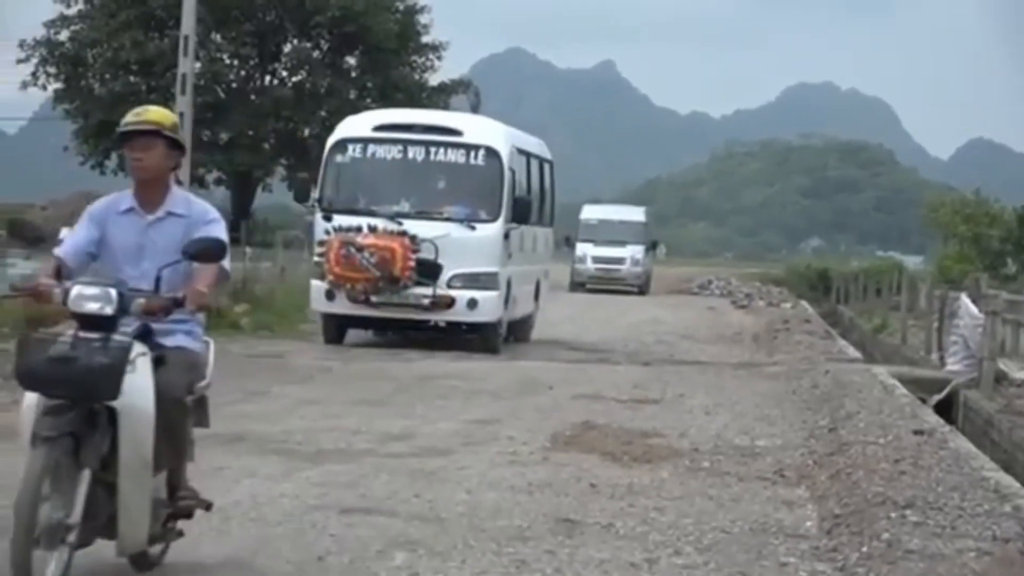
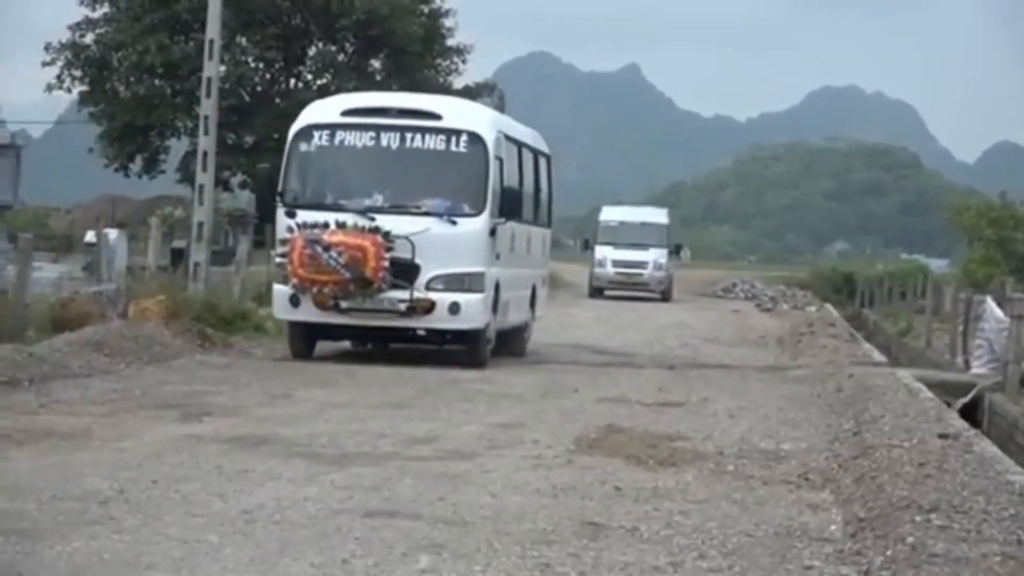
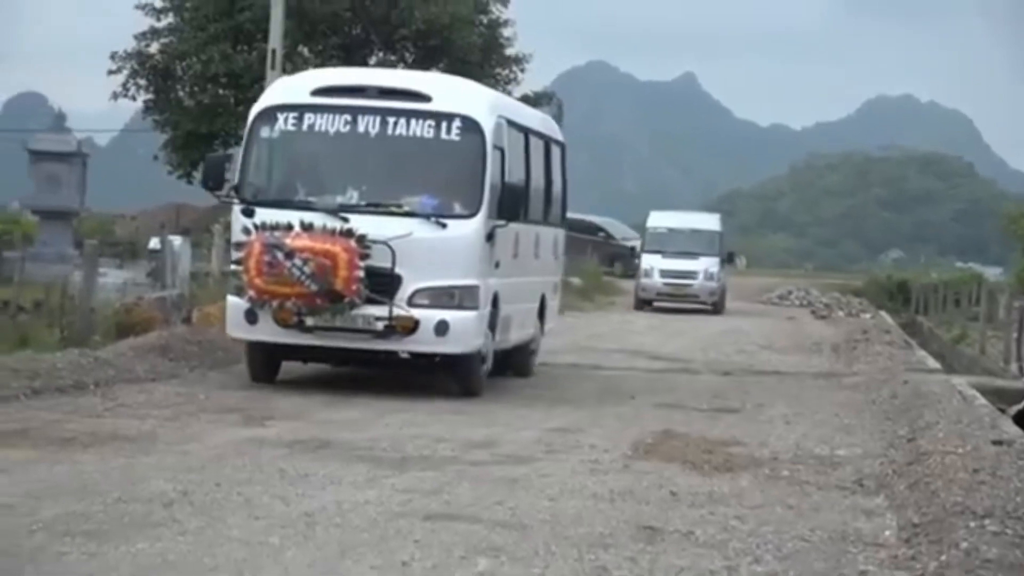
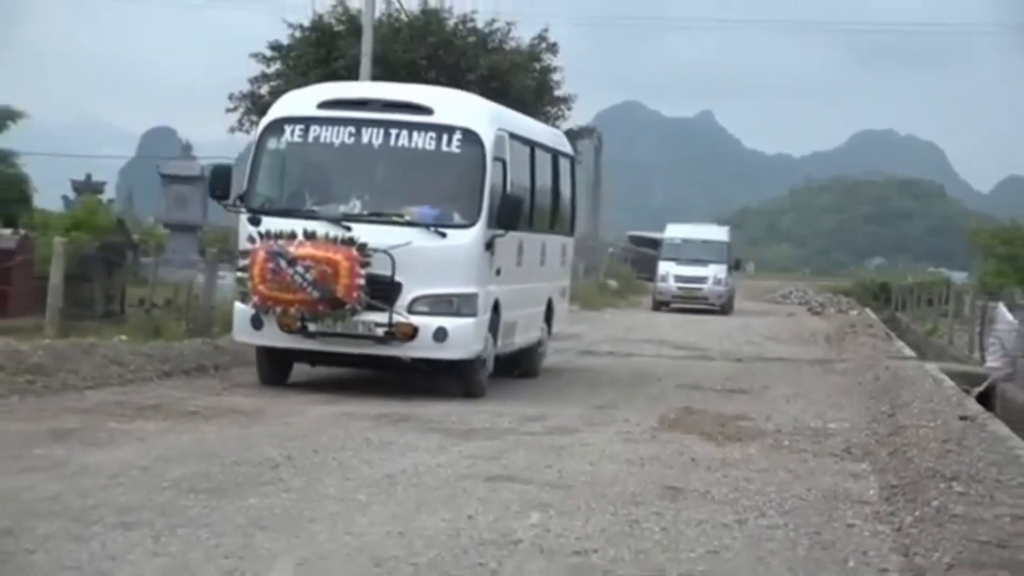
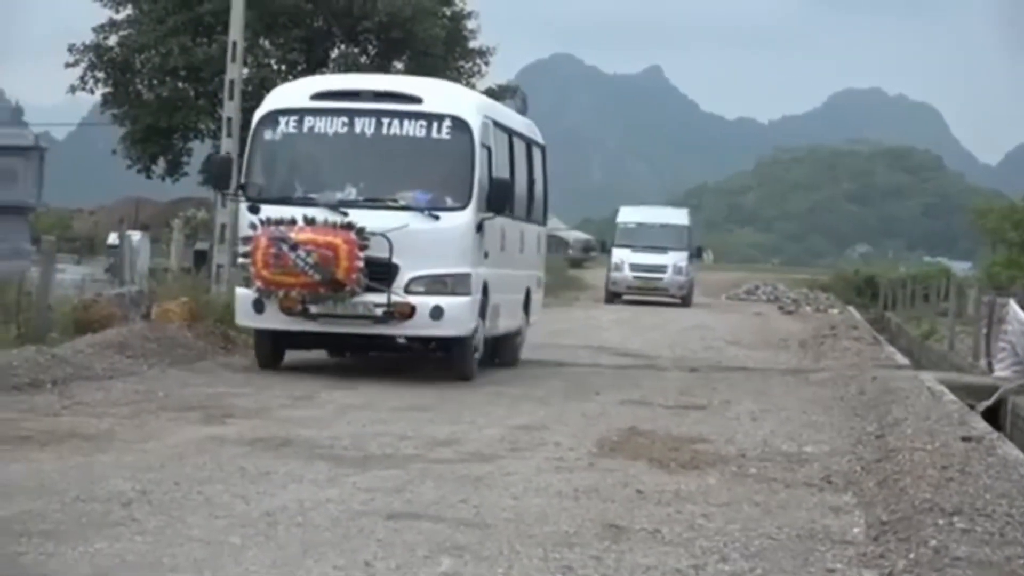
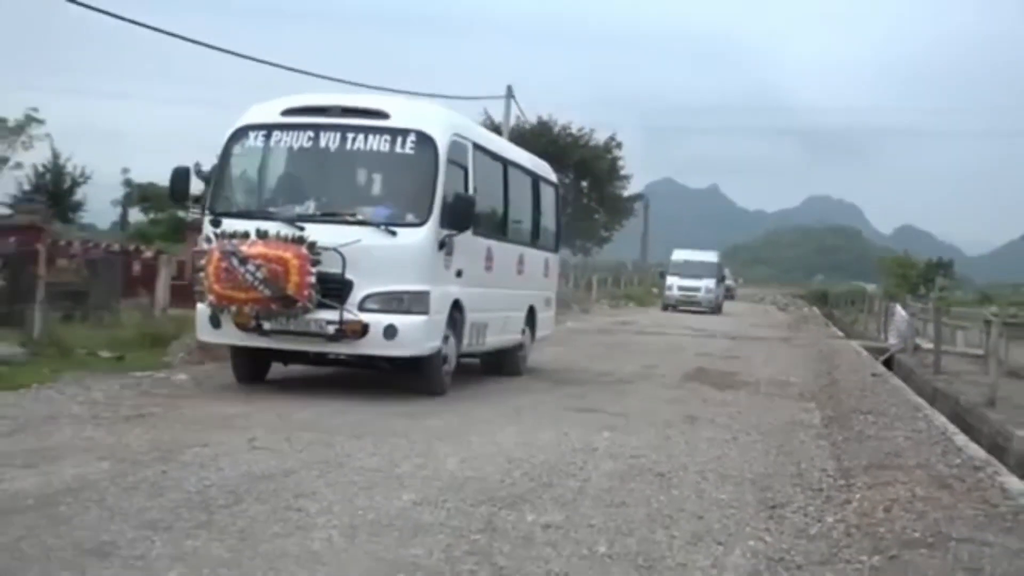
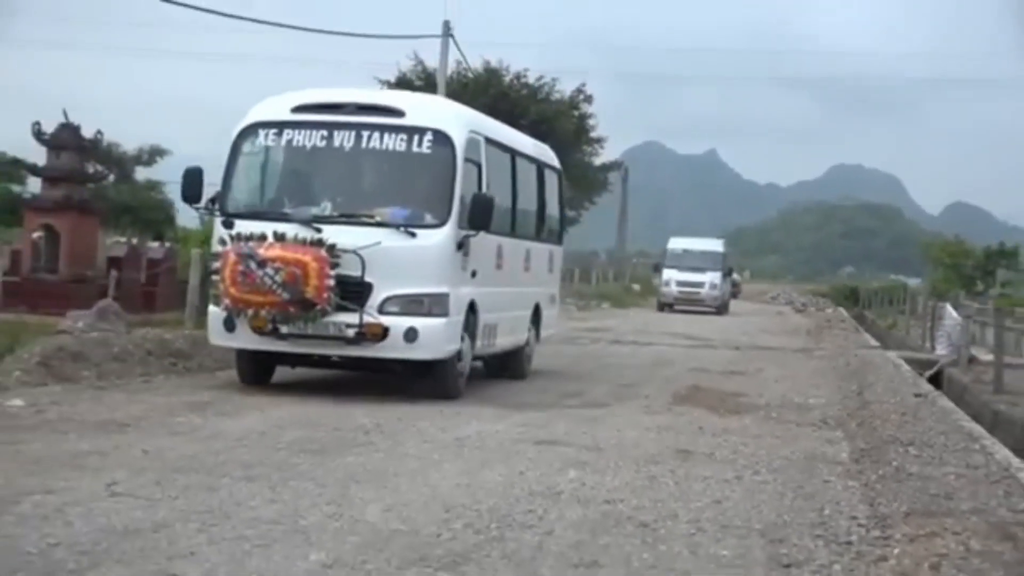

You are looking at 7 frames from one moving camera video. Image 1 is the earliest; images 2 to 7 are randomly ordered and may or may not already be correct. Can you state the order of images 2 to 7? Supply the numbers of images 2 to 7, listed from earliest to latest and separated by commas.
2, 5, 3, 4, 7, 6
